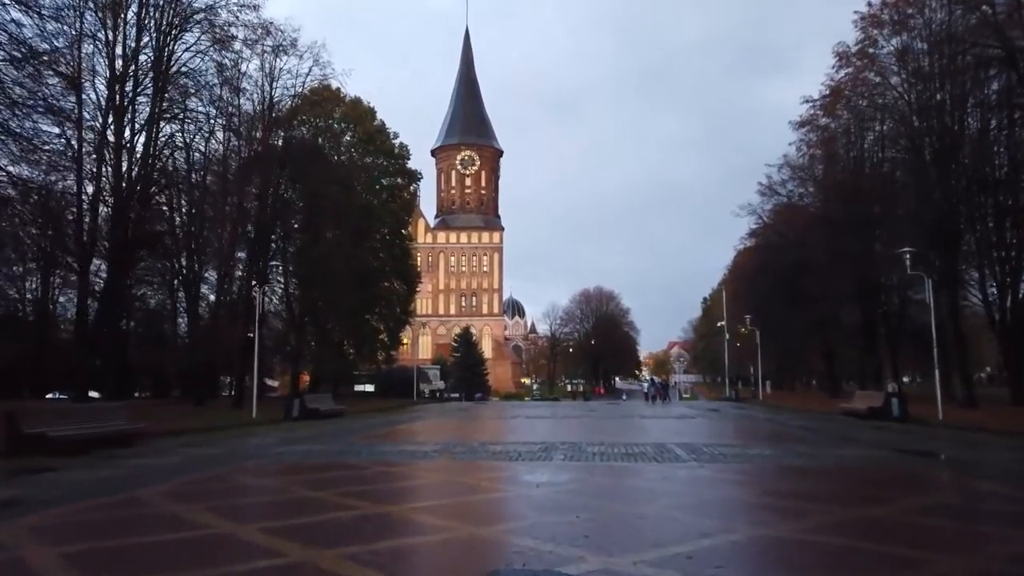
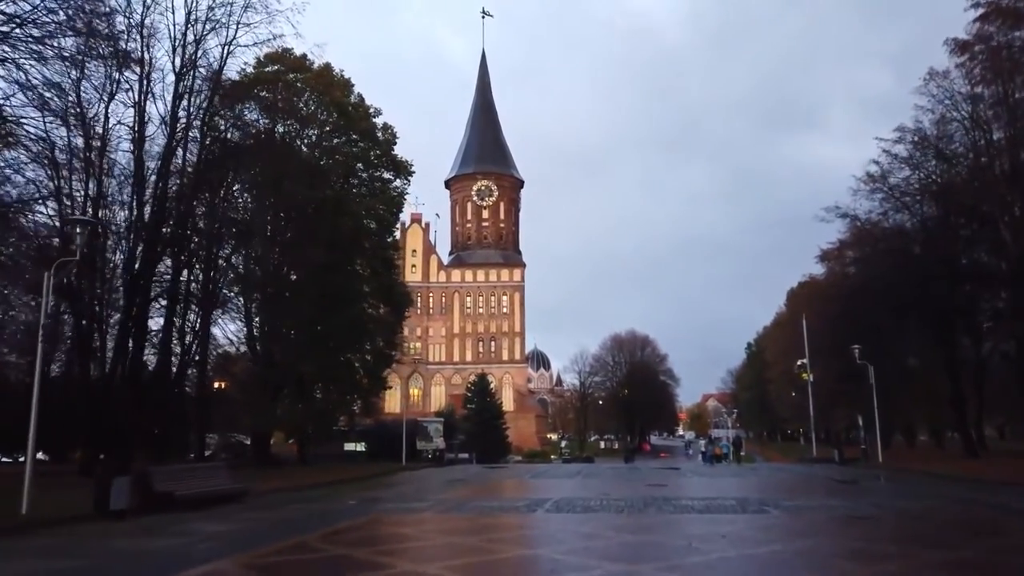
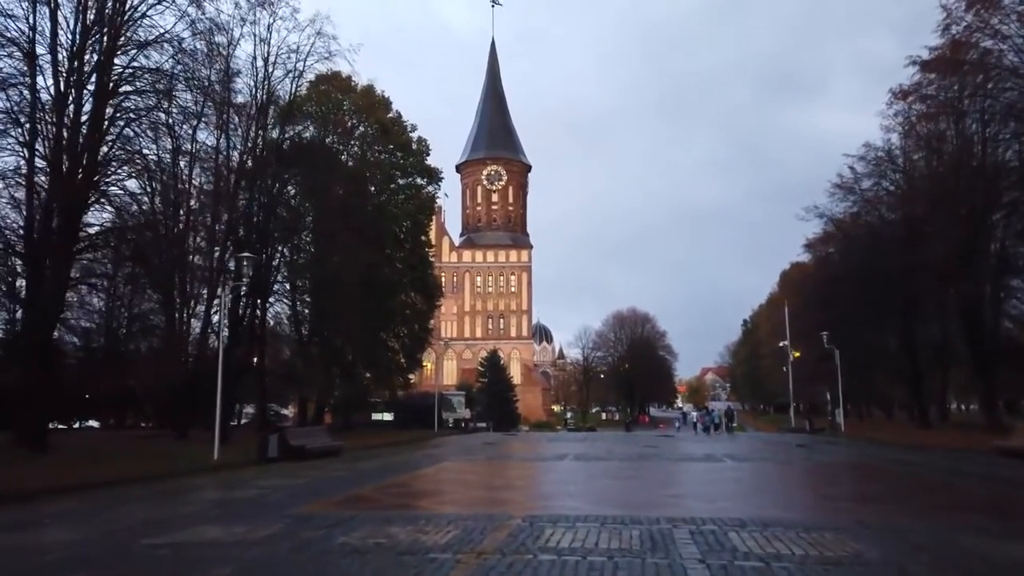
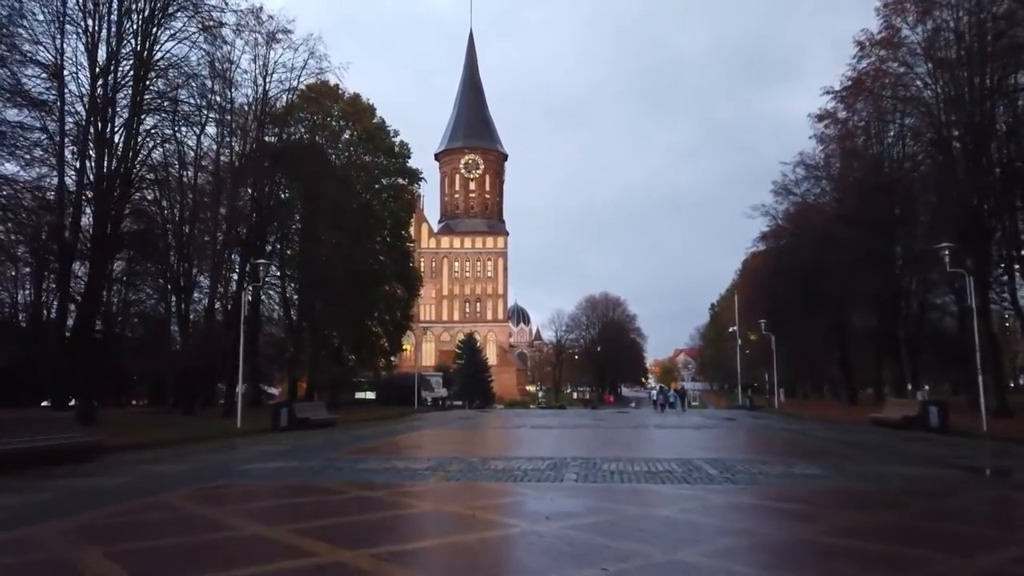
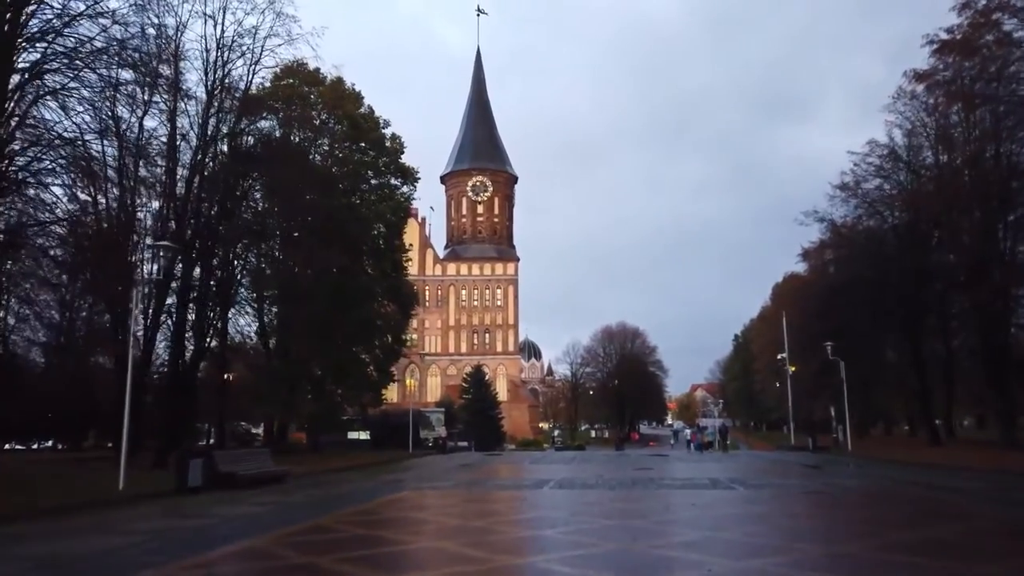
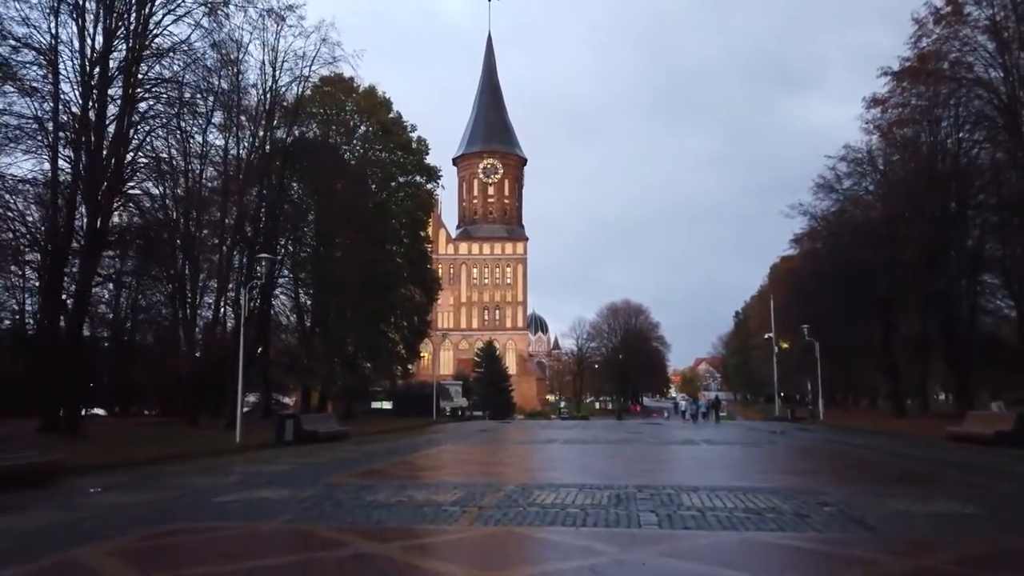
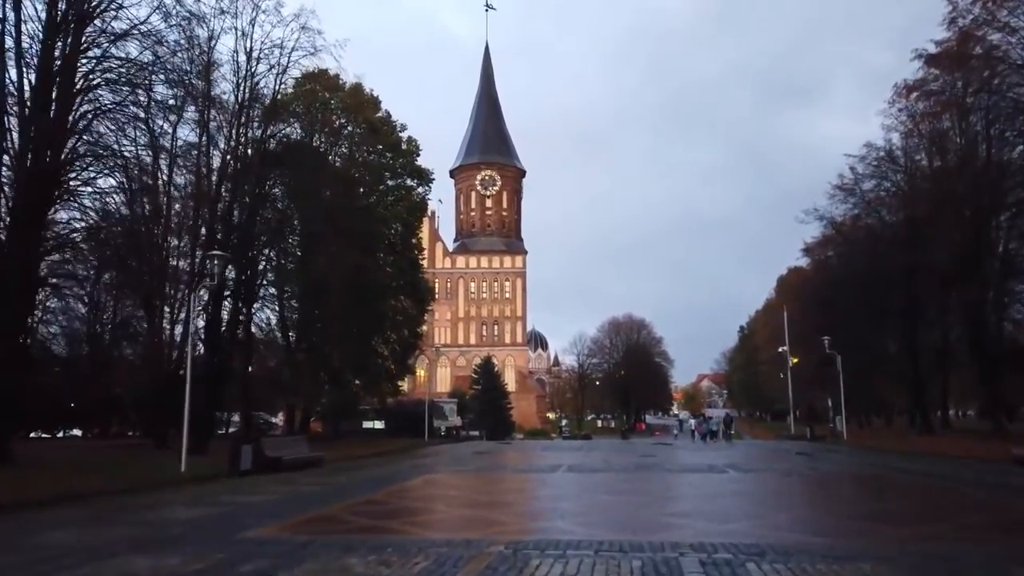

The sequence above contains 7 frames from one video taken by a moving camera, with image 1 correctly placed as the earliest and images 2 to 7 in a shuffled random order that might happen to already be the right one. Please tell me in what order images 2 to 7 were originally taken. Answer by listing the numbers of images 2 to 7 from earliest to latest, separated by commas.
4, 6, 3, 7, 5, 2
